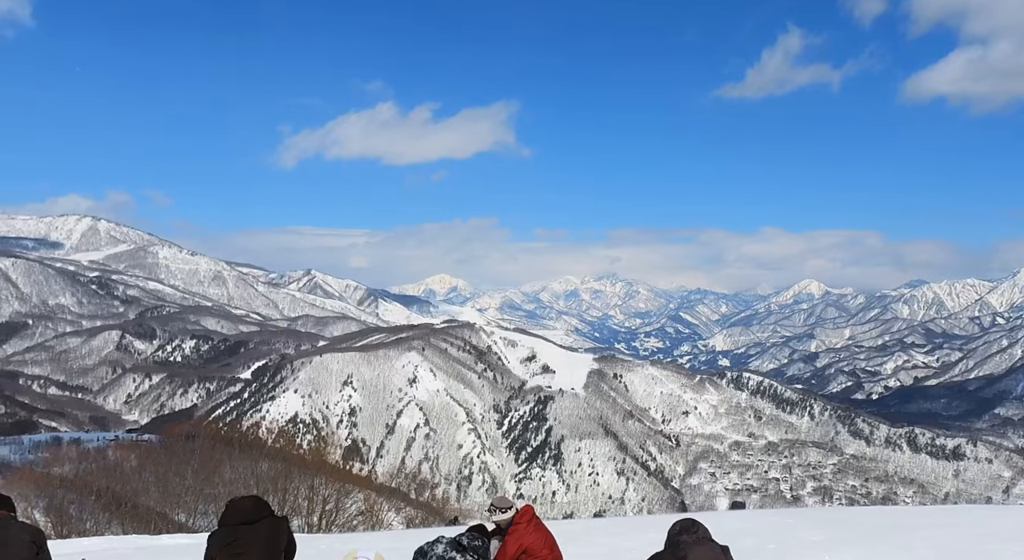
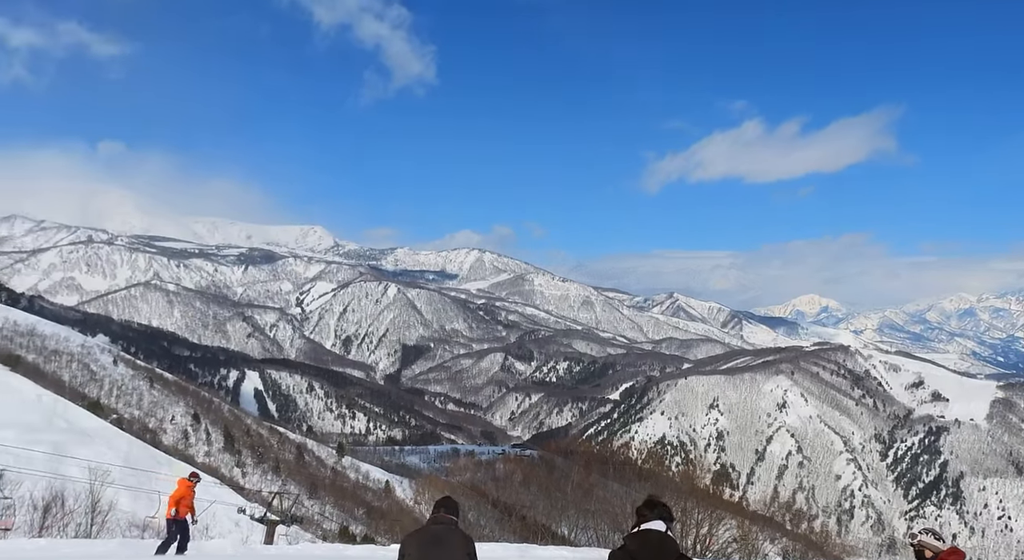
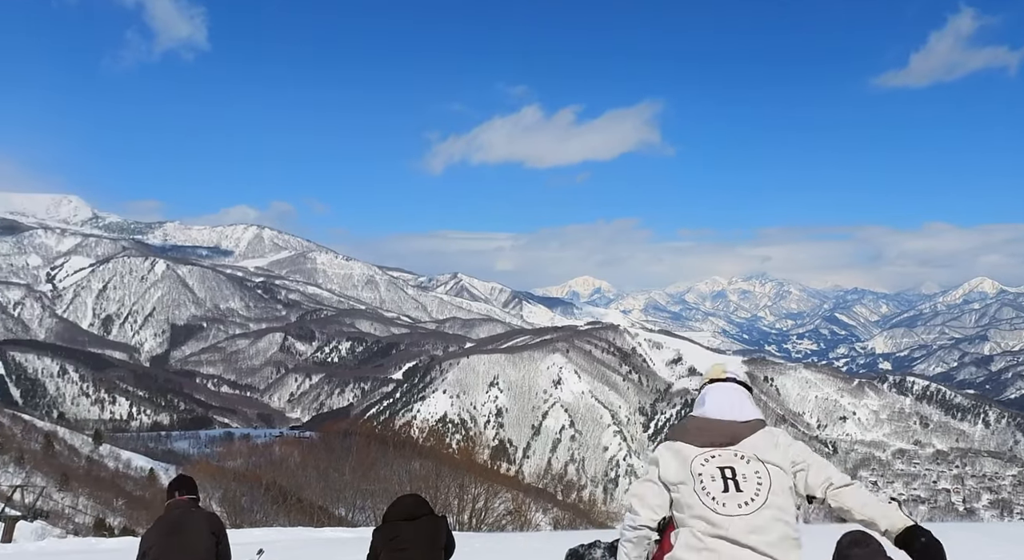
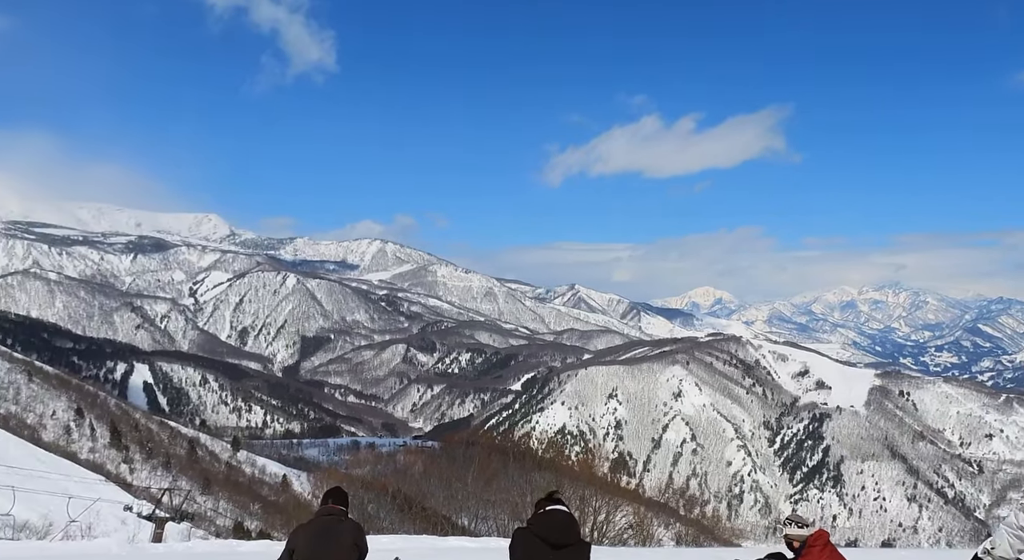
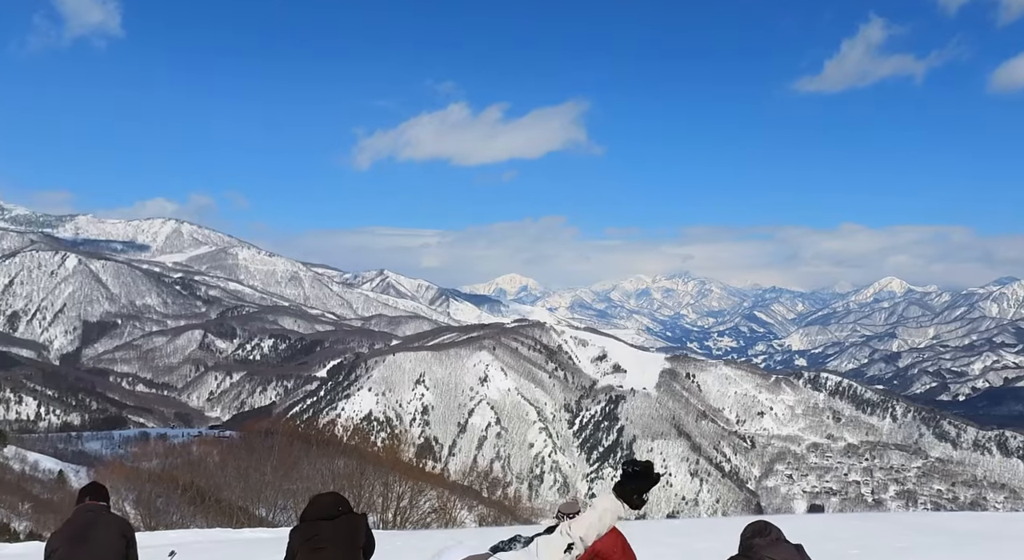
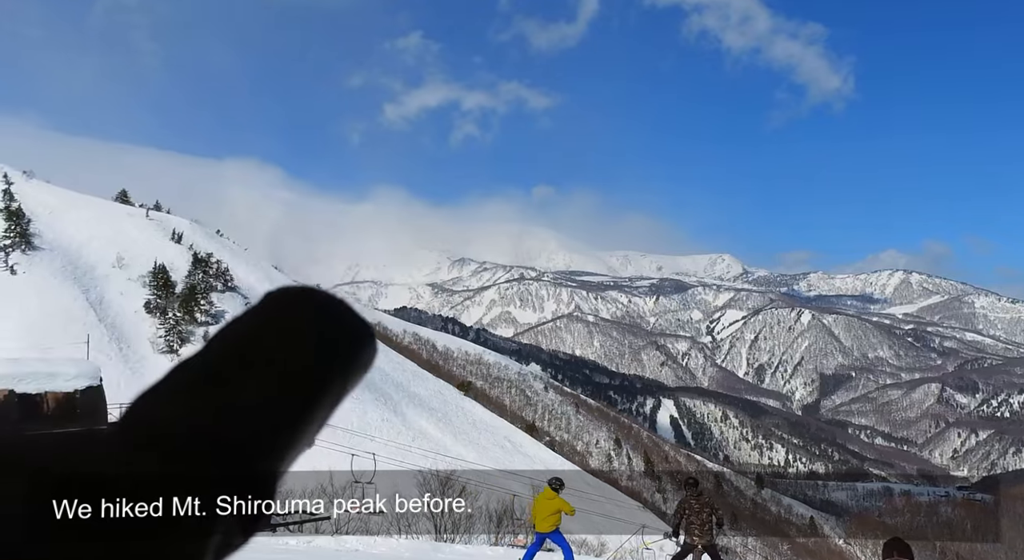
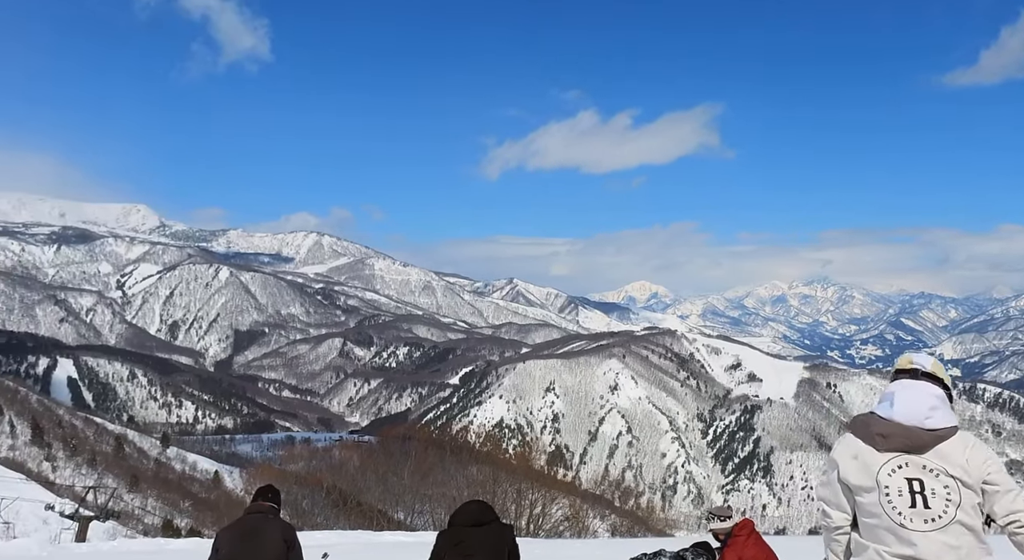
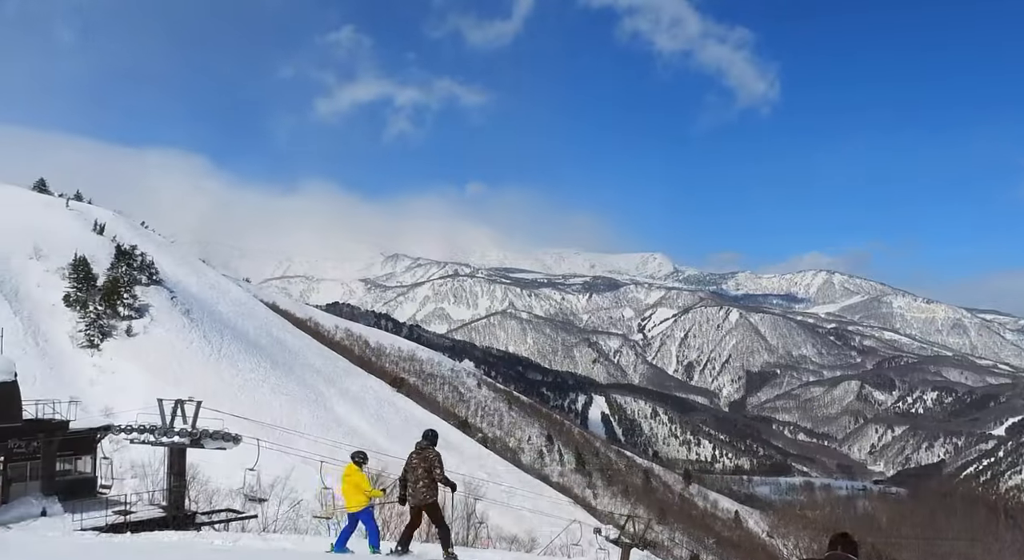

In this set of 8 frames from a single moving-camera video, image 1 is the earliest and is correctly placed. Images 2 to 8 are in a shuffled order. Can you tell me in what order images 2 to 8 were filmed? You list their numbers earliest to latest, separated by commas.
5, 3, 7, 4, 2, 8, 6
